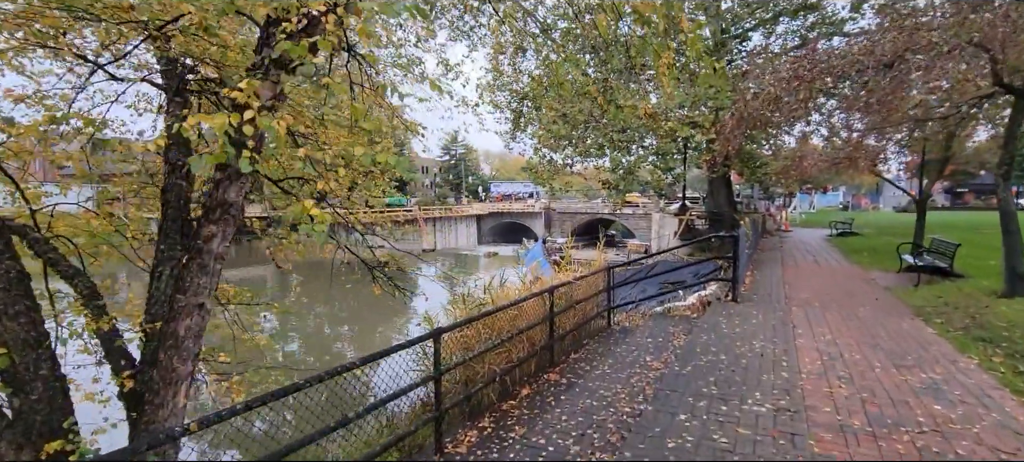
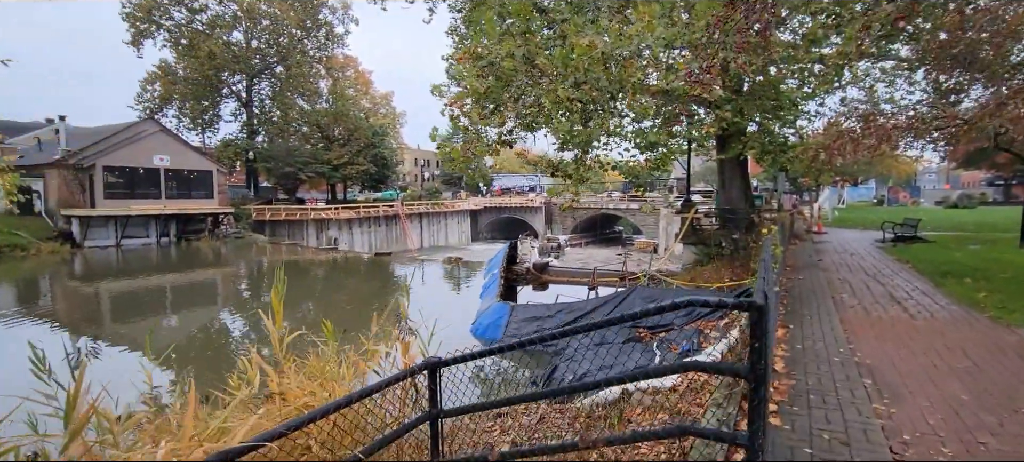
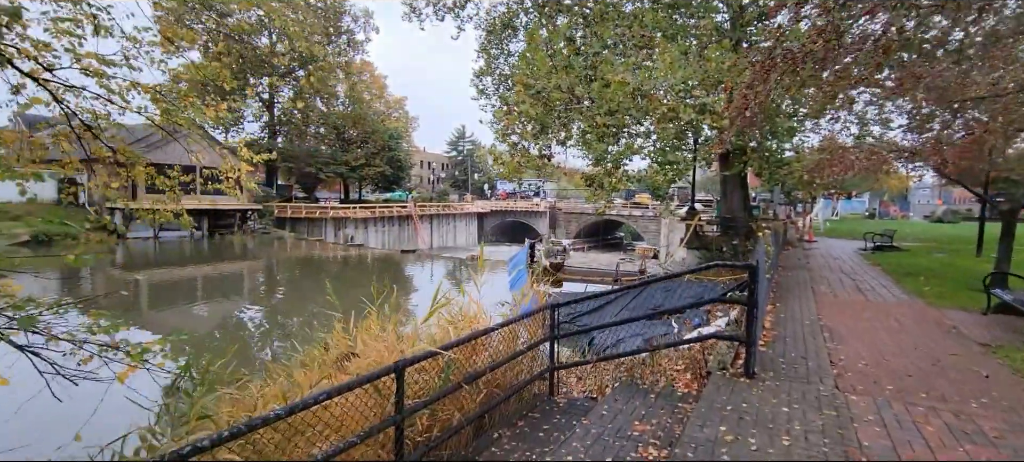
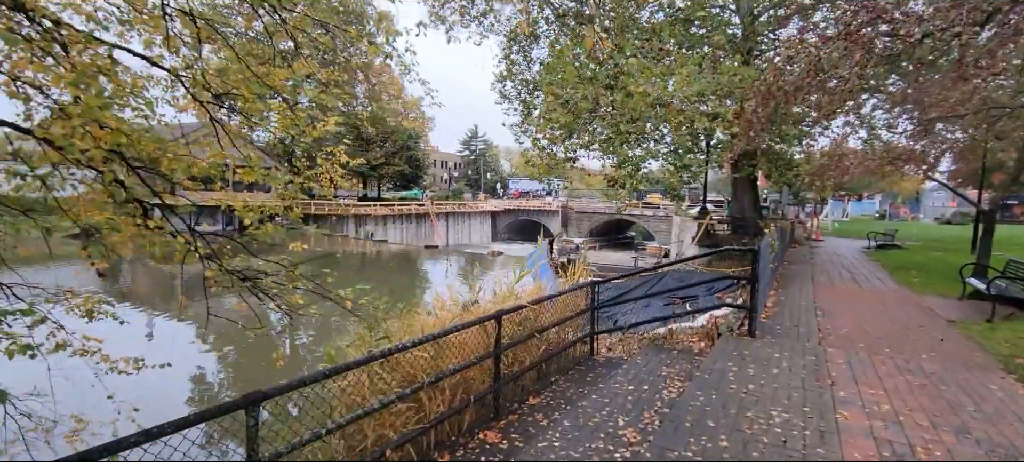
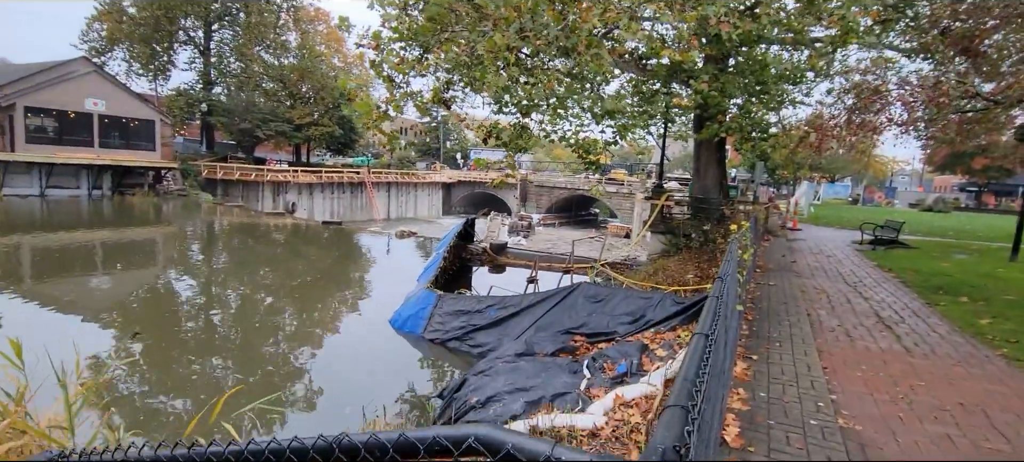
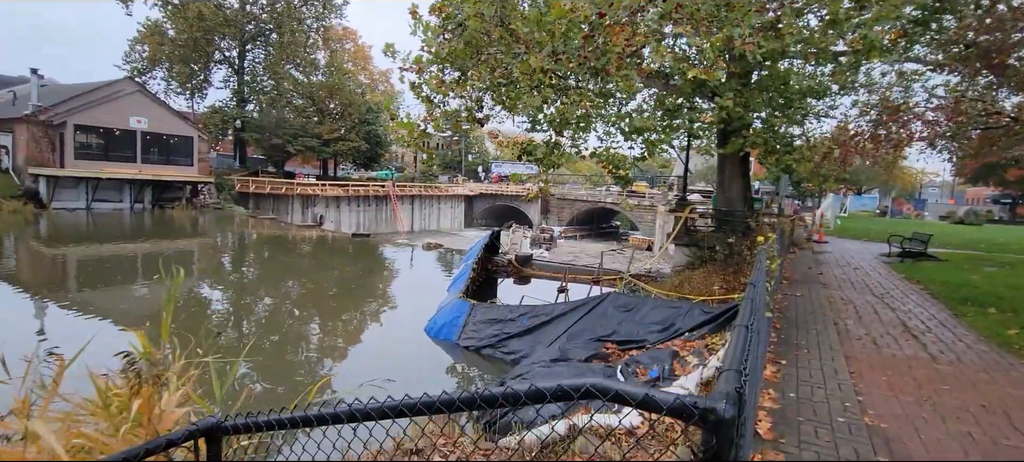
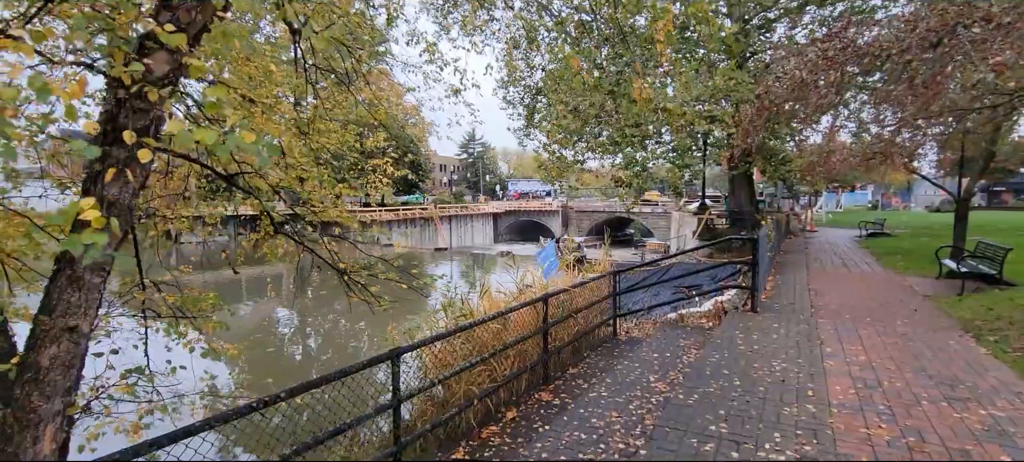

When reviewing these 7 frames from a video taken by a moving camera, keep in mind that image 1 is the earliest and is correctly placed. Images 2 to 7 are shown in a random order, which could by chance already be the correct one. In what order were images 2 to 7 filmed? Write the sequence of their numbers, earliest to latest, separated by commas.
7, 4, 3, 2, 6, 5
